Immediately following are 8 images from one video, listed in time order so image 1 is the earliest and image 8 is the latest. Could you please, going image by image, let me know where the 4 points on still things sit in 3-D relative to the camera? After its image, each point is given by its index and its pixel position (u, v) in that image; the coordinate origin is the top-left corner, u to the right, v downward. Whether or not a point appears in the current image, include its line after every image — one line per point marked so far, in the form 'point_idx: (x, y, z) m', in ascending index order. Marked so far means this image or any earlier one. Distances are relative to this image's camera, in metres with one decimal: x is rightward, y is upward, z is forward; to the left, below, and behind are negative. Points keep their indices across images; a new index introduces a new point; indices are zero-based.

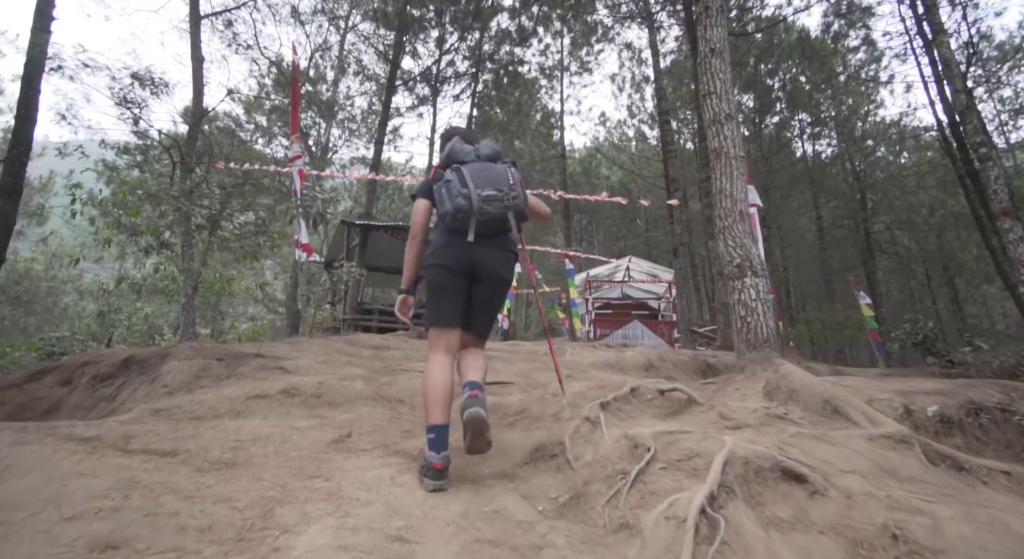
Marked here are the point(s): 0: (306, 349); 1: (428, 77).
0: (-1.6, -0.5, +3.8) m
1: (-2.2, +5.5, +13.5) m
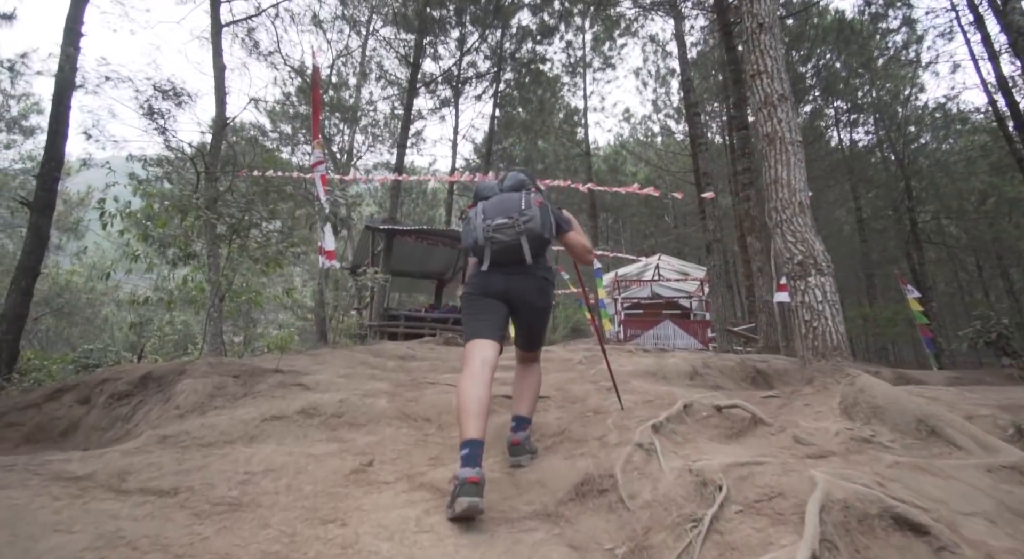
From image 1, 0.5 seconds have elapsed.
0: (-1.3, -0.6, +3.6) m
1: (-1.6, +5.4, +13.3) m
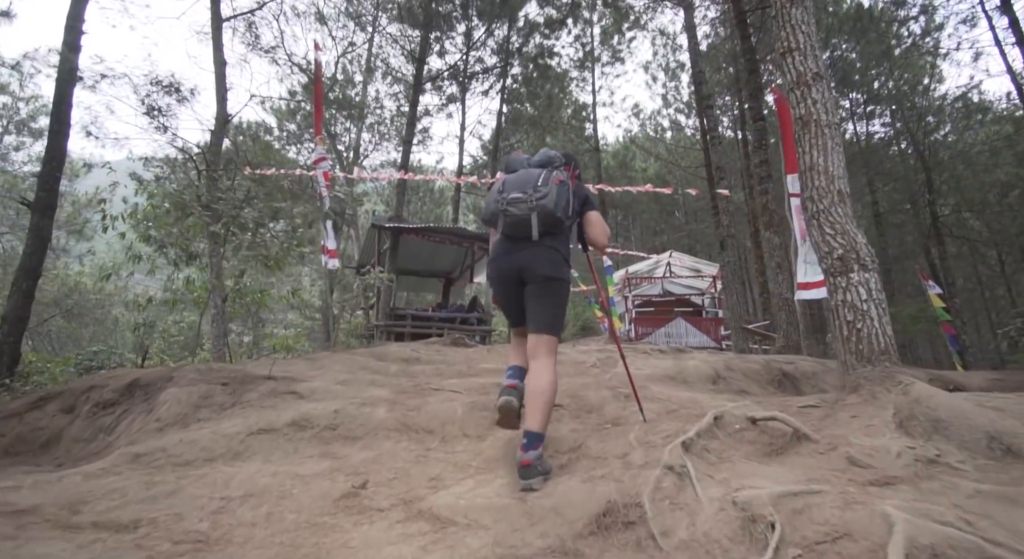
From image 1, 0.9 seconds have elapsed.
0: (-1.3, -0.6, +3.4) m
1: (-1.4, +5.4, +13.1) m
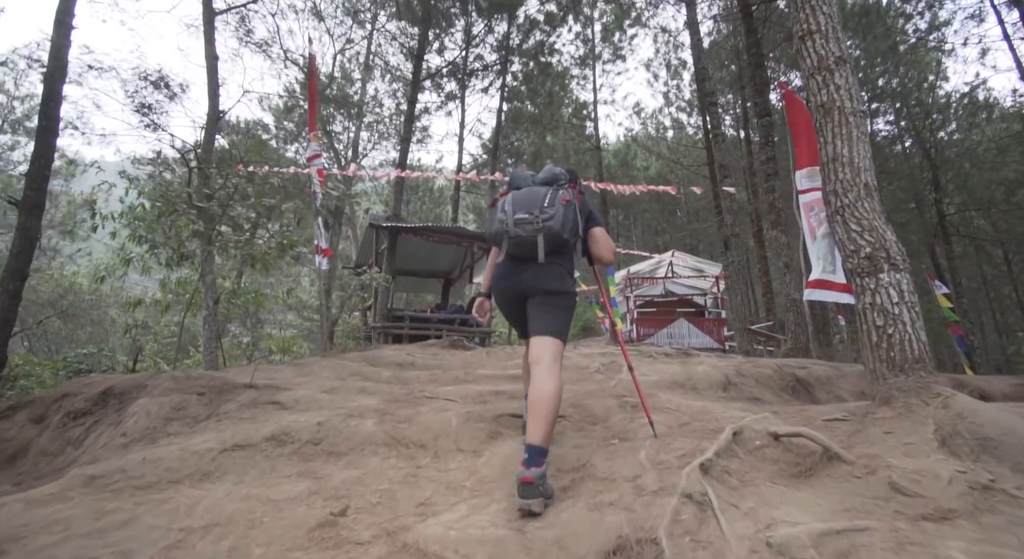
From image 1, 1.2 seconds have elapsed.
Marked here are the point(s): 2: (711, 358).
0: (-1.3, -0.6, +3.2) m
1: (-1.4, +5.4, +12.9) m
2: (+1.7, -0.7, +4.2) m
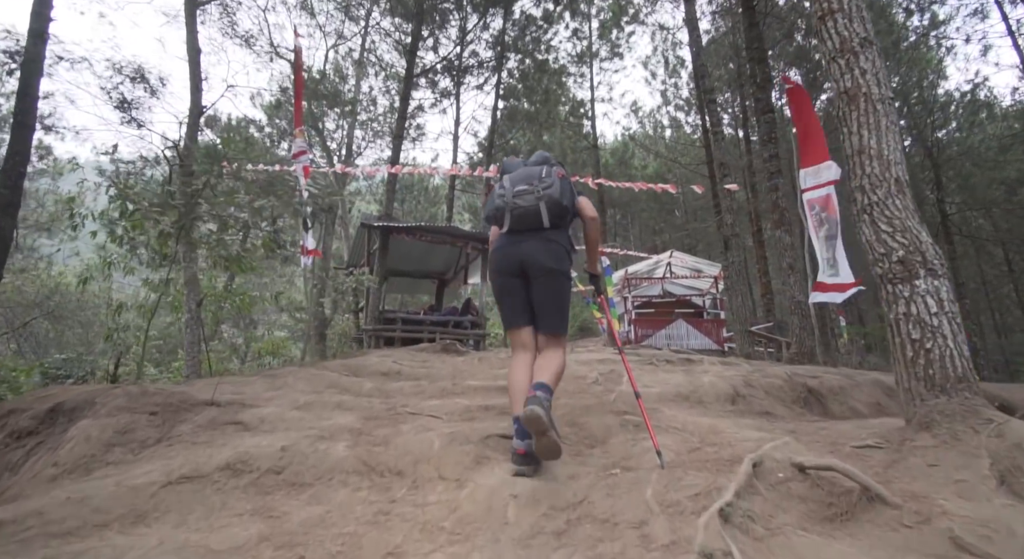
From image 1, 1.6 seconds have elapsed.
0: (-1.3, -0.6, +3.0) m
1: (-1.6, +5.4, +12.6) m
2: (+1.6, -0.7, +4.0) m
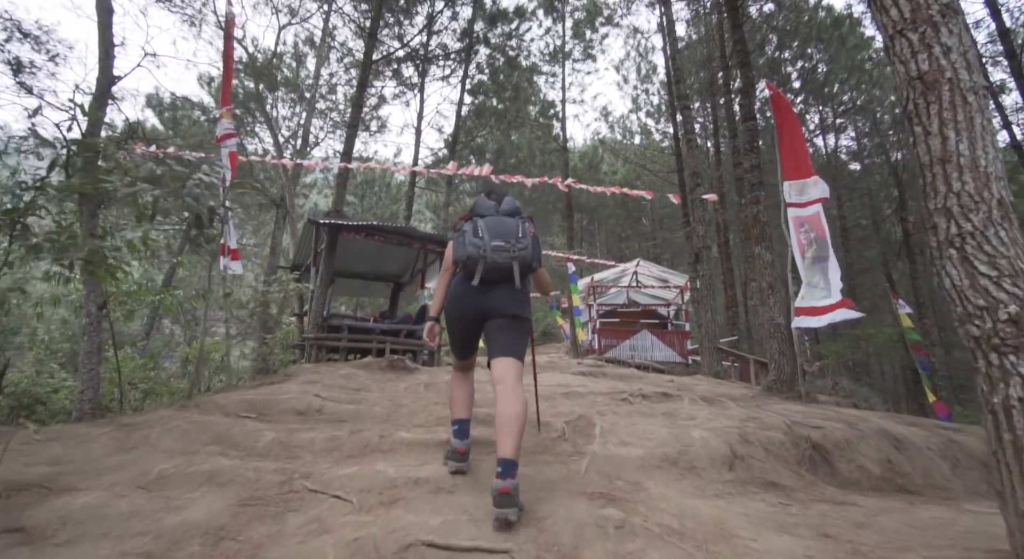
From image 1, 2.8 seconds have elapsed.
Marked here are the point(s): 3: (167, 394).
0: (-1.6, -0.7, +2.2) m
1: (-2.3, +5.3, +11.8) m
2: (+1.3, -0.9, +3.4) m
3: (-5.0, -1.7, +7.2) m
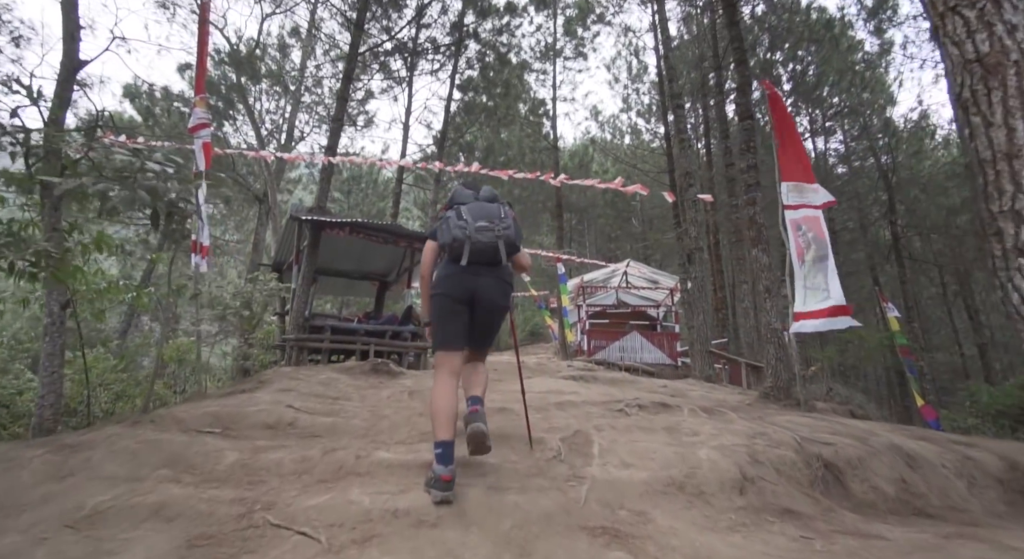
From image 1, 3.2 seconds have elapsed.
0: (-1.6, -0.7, +1.9) m
1: (-2.5, +5.3, +11.5) m
2: (+1.2, -0.9, +3.2) m
3: (-5.2, -1.7, +6.9) m
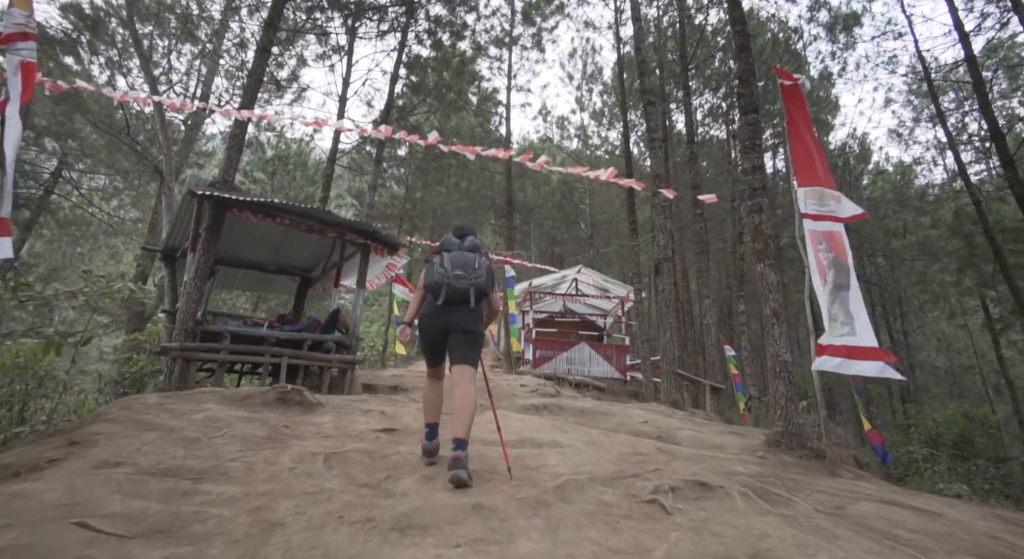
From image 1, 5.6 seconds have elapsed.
0: (-1.5, -0.7, +0.4) m
1: (-3.3, +5.4, +9.8) m
2: (+1.1, -1.1, +2.1) m
3: (-5.7, -1.5, +4.9) m
